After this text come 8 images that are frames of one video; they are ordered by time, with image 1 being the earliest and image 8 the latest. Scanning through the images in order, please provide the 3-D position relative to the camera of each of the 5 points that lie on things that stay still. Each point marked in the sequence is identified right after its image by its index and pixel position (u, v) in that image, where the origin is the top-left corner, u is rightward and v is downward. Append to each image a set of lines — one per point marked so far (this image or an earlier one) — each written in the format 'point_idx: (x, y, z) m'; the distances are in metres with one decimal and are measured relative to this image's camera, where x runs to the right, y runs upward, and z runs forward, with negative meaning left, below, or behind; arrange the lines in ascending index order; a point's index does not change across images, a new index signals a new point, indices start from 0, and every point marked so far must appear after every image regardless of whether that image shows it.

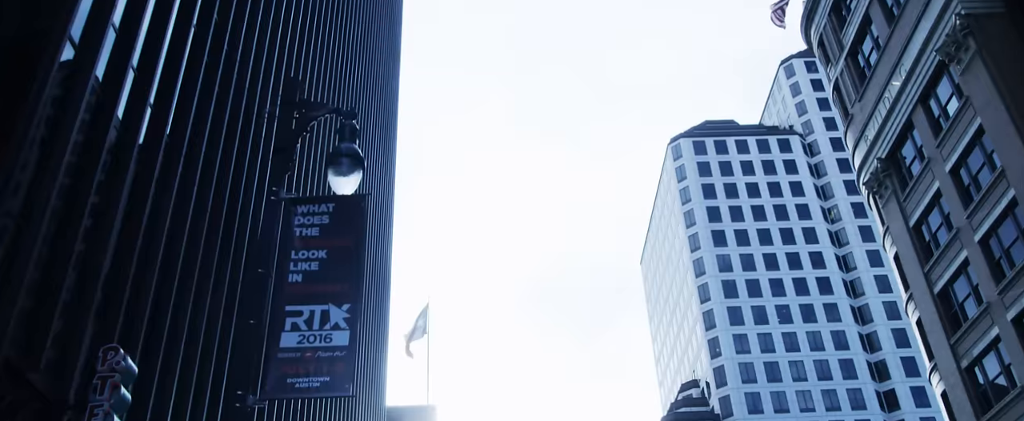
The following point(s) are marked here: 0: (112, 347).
0: (-5.6, -1.9, +13.1) m
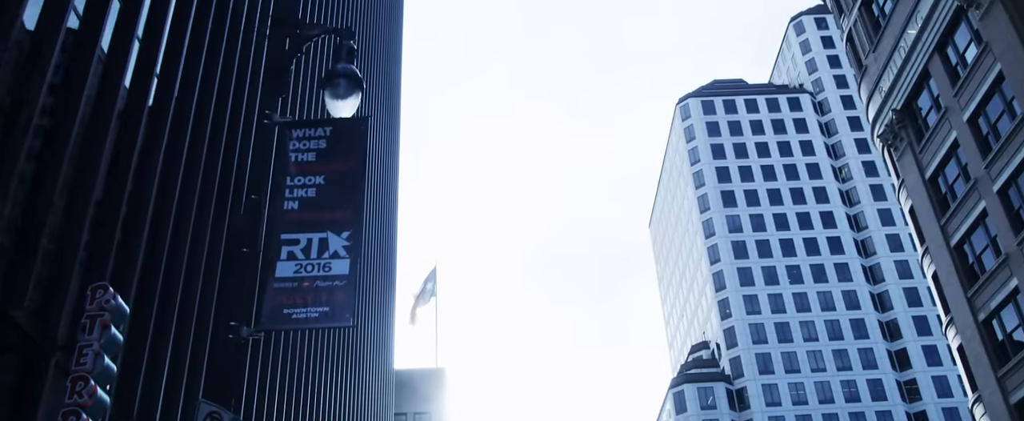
0: (-5.4, -1.0, +12.4) m
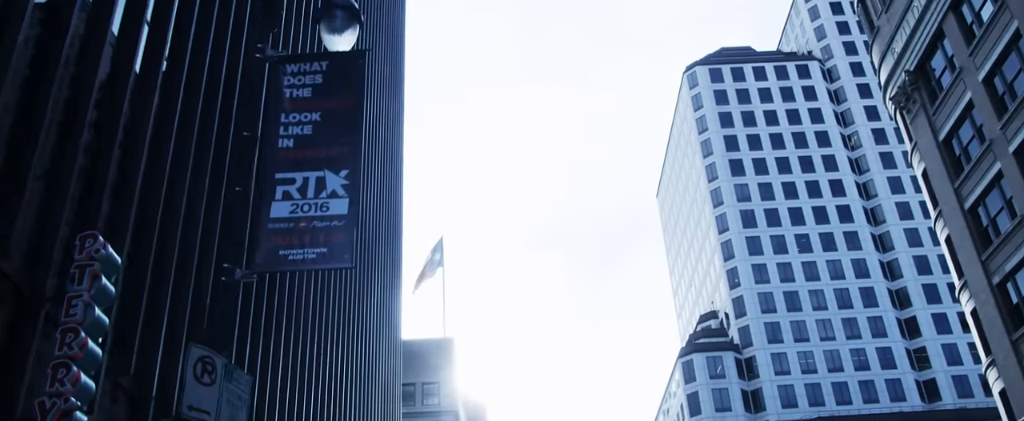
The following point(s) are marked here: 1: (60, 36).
0: (-5.3, -0.3, +11.9) m
1: (-7.1, +2.8, +15.1) m
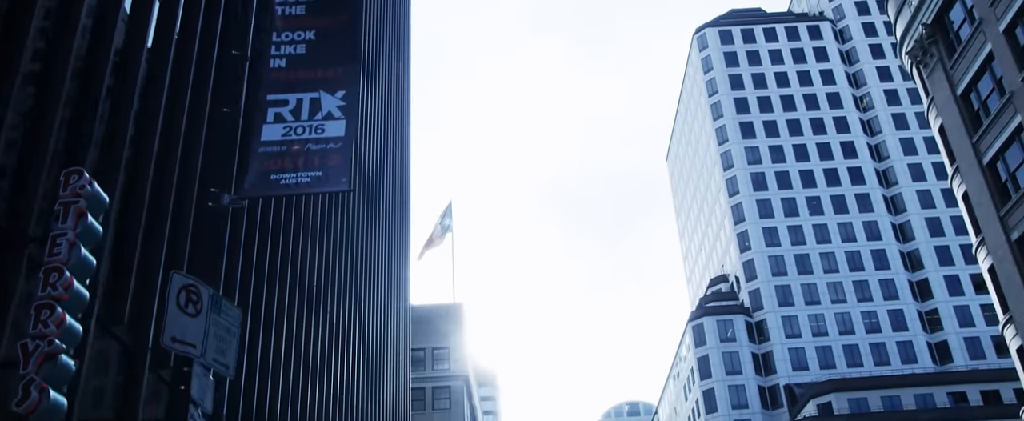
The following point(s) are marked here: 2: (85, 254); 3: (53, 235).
0: (-5.2, +0.5, +11.2) m
1: (-7.0, +3.6, +14.3) m
2: (-5.1, -0.5, +11.2) m
3: (-5.3, -0.3, +10.9) m
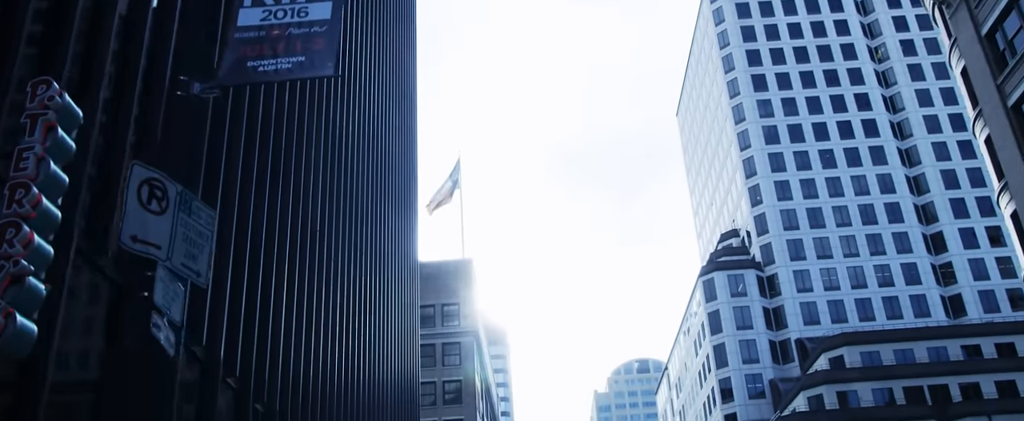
0: (-5.1, +1.4, +10.2) m
1: (-6.9, +4.7, +13.2) m
2: (-5.0, +0.4, +10.3) m
3: (-5.2, +0.6, +10.0) m
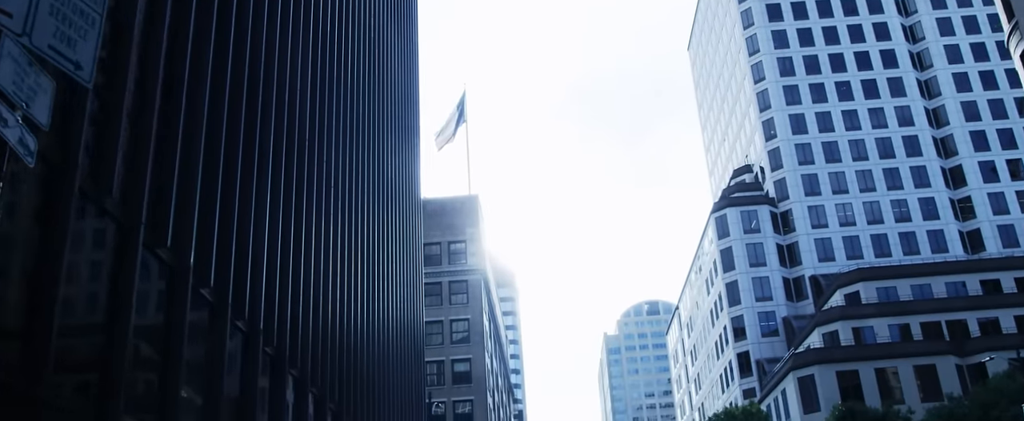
0: (-5.1, +2.8, +8.1) m
1: (-7.0, +6.2, +10.9) m
2: (-5.0, +1.8, +8.2) m
3: (-5.3, +2.0, +7.9) m
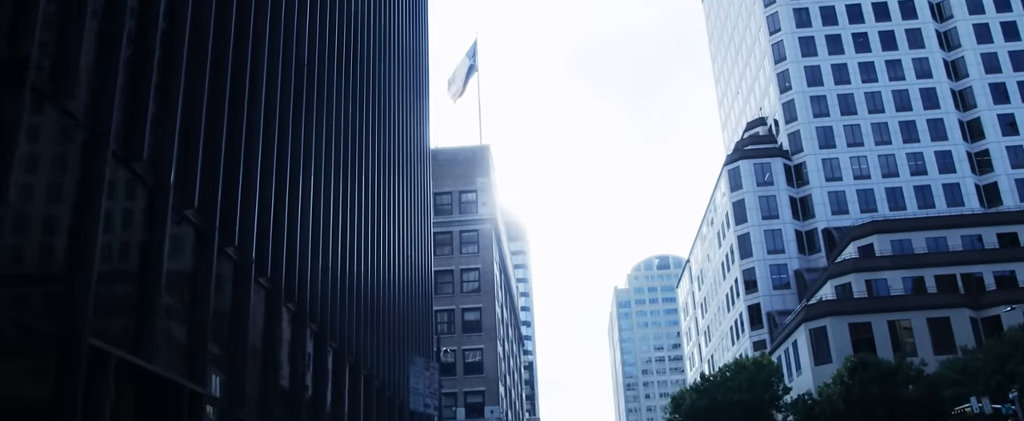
0: (-4.9, +3.8, +7.3) m
1: (-6.7, +7.3, +10.0) m
2: (-4.8, +2.8, +7.4) m
3: (-5.1, +2.9, +7.1) m
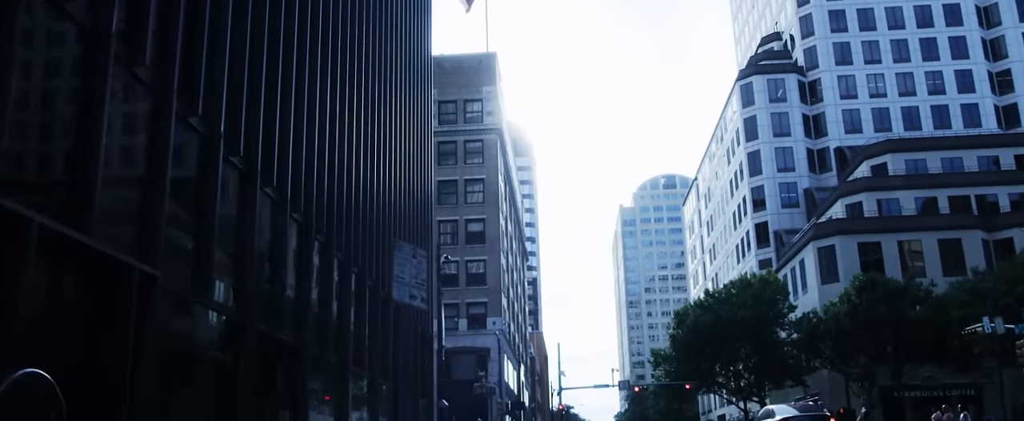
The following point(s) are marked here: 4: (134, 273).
0: (-4.9, +5.0, +5.4) m
1: (-6.6, +8.8, +7.8) m
2: (-4.8, +4.0, +5.6) m
3: (-5.1, +4.2, +5.3) m
4: (-4.8, -0.8, +12.3) m
